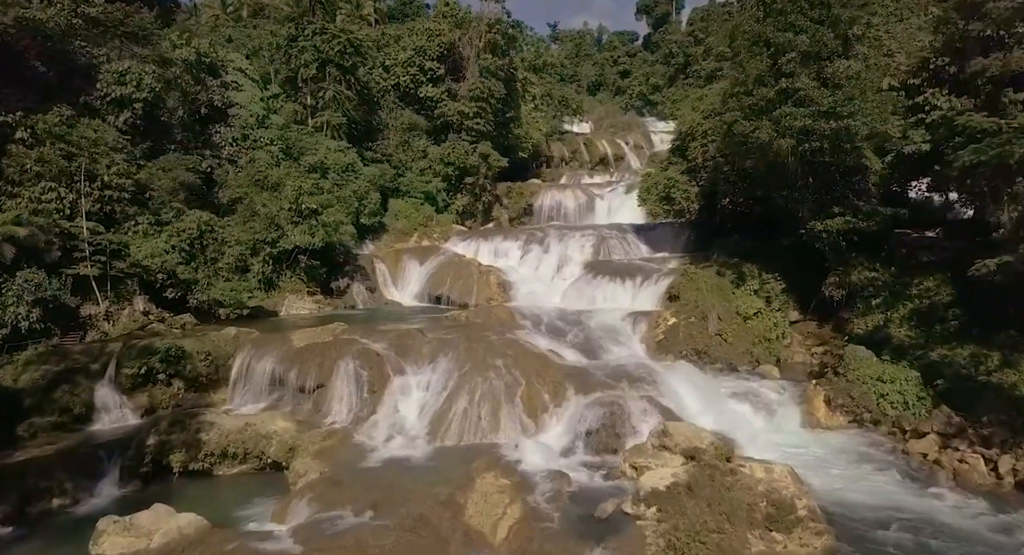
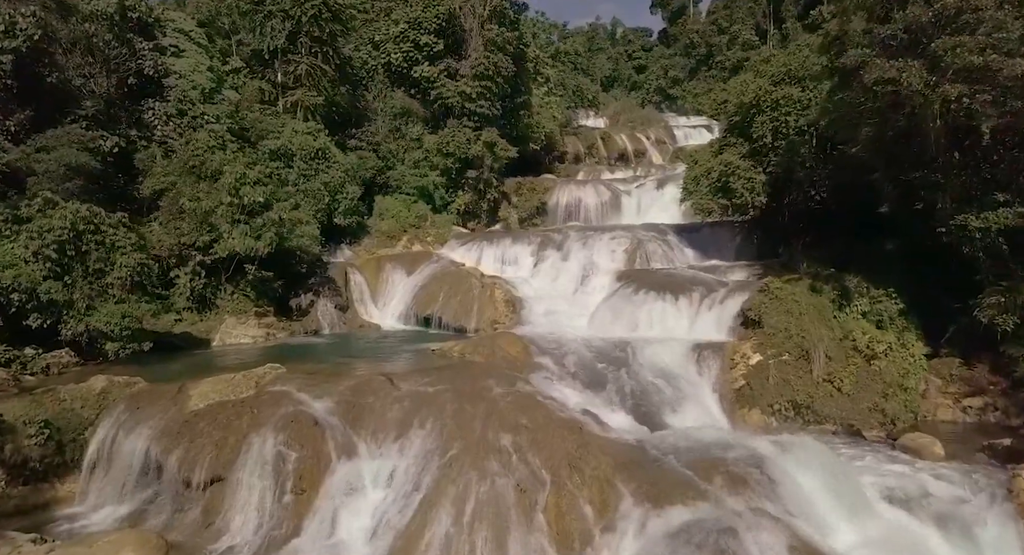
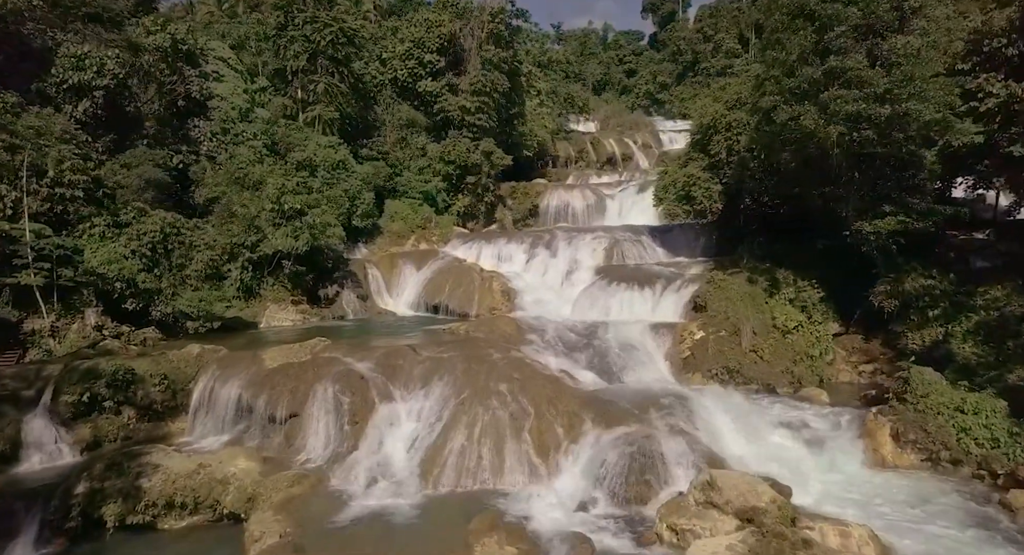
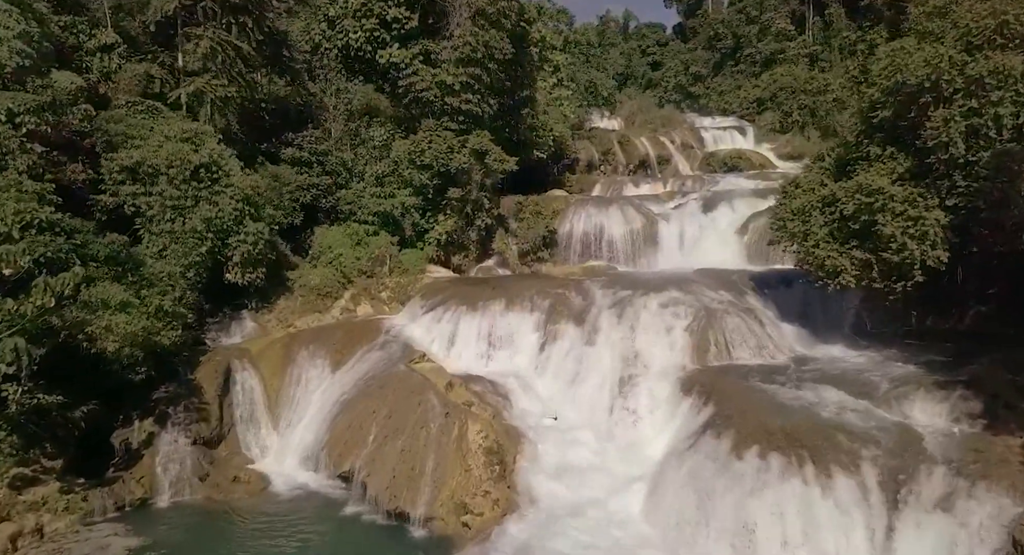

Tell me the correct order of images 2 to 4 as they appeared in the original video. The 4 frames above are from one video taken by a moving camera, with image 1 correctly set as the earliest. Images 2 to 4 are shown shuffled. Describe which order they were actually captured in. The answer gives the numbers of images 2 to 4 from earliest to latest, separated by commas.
3, 2, 4
